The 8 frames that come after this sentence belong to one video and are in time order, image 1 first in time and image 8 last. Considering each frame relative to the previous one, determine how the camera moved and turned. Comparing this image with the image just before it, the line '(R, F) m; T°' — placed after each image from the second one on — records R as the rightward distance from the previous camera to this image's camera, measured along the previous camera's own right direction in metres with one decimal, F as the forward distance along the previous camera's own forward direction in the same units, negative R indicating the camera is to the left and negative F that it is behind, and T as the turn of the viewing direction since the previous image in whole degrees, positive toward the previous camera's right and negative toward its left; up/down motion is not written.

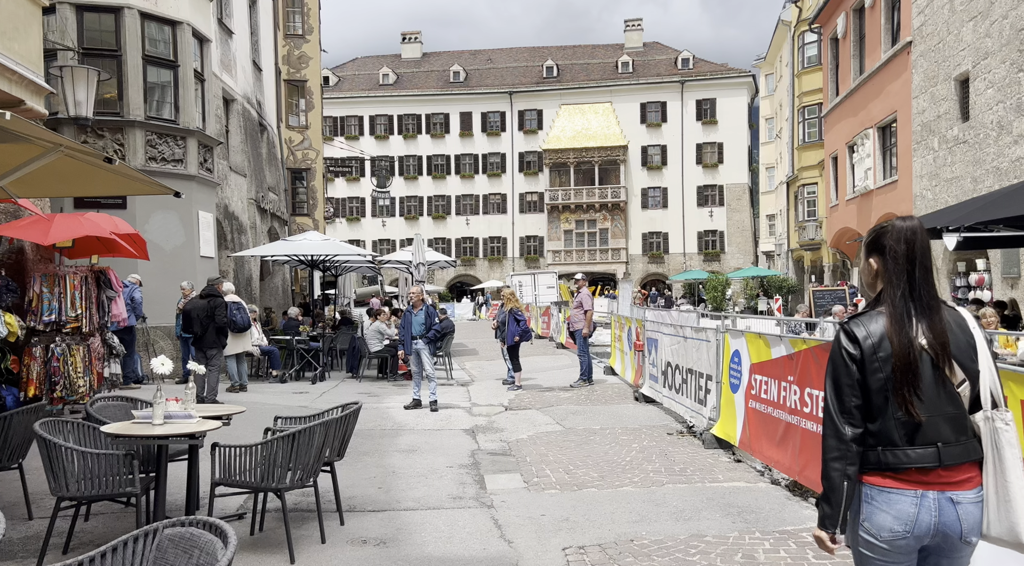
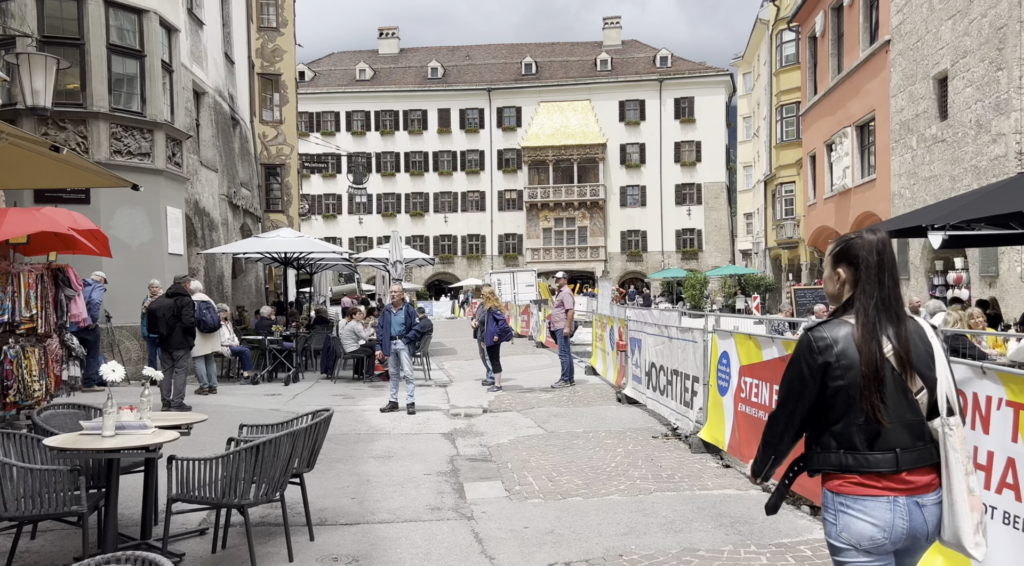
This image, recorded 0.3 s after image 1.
(0.0, +0.3) m; +2°
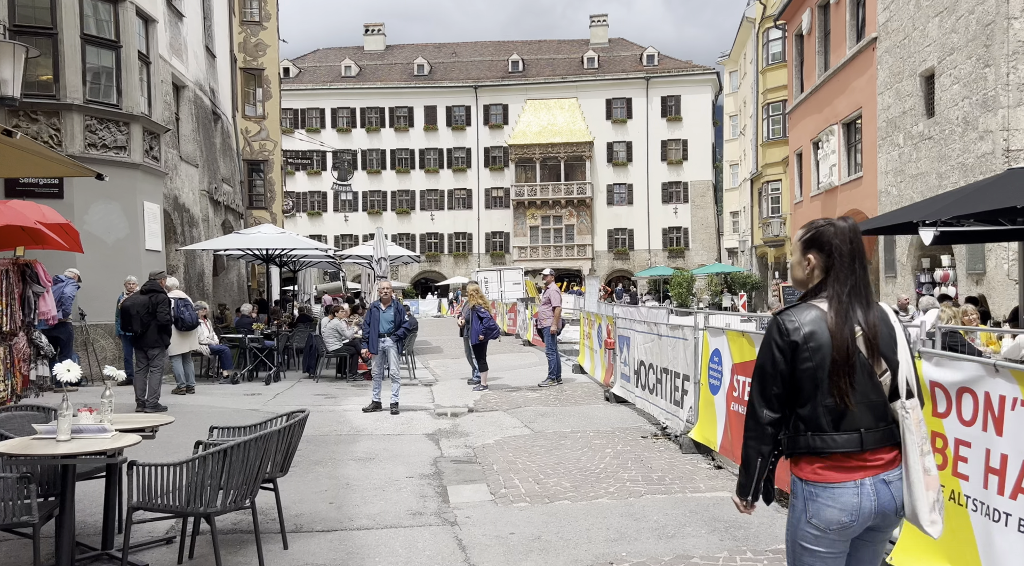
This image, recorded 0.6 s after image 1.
(0.0, +0.3) m; +1°
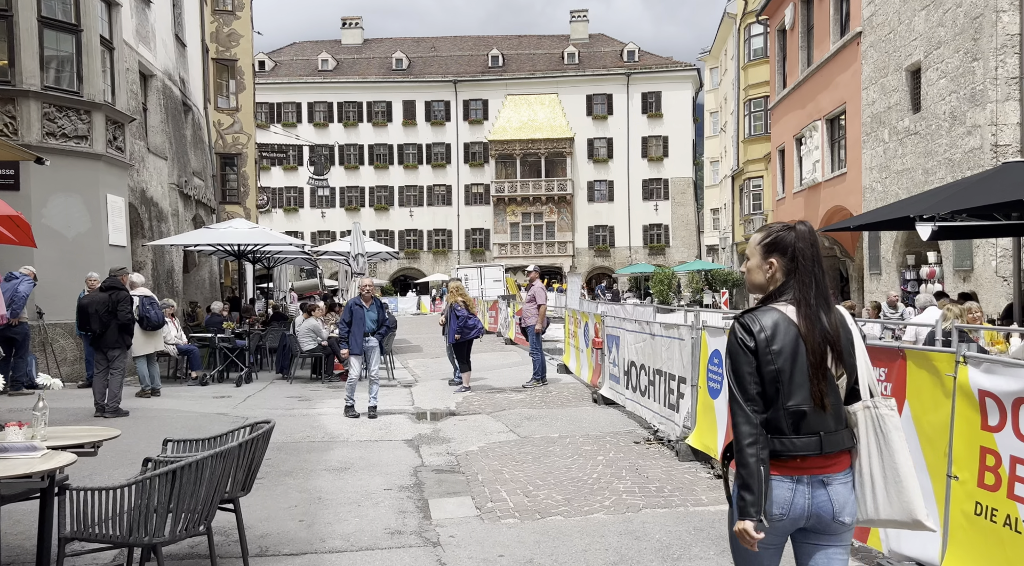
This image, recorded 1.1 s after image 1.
(-0.1, +0.5) m; +1°
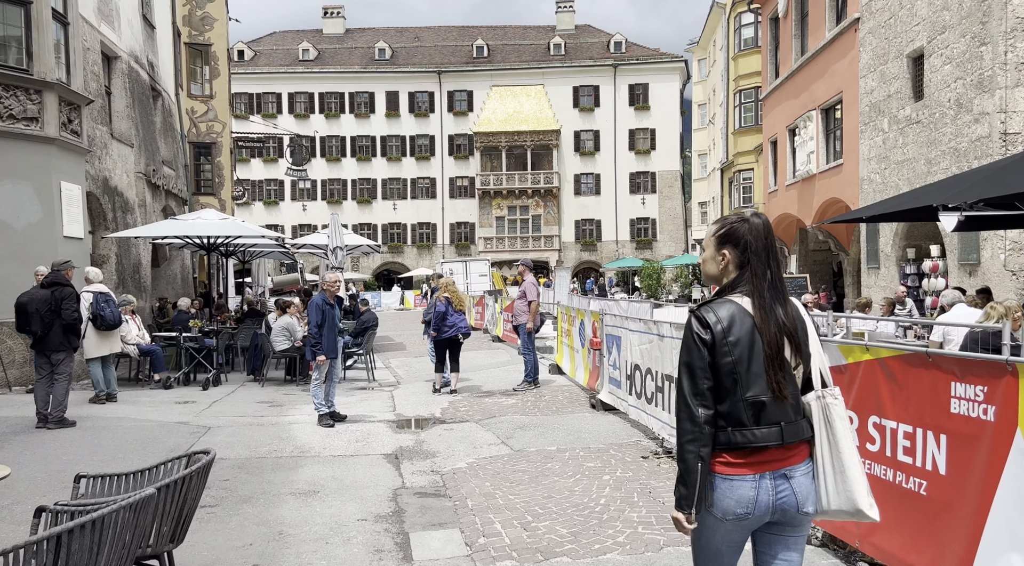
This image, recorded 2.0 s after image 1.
(-0.1, +0.9) m; +1°
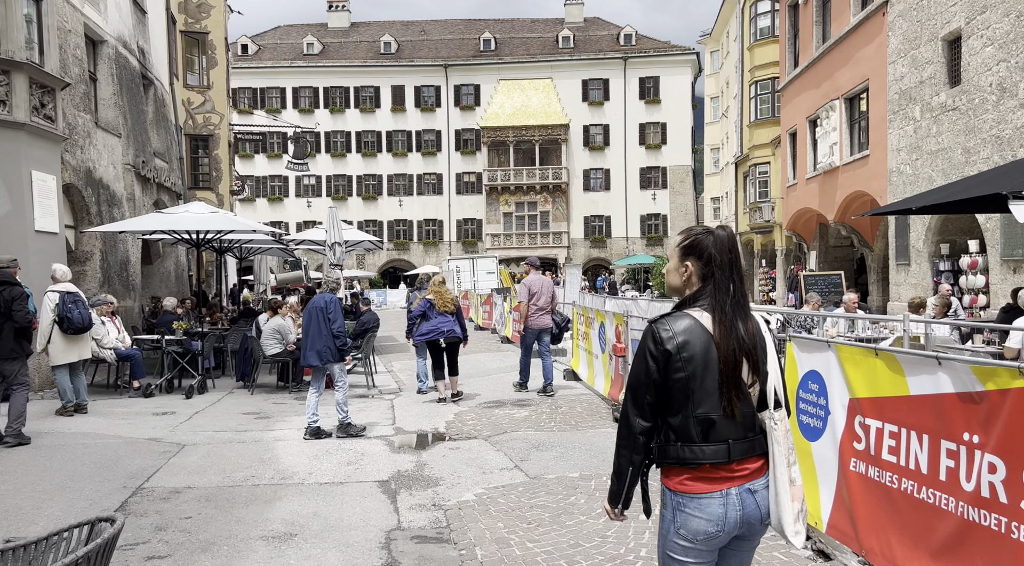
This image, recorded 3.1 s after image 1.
(-0.1, +1.1) m; 0°
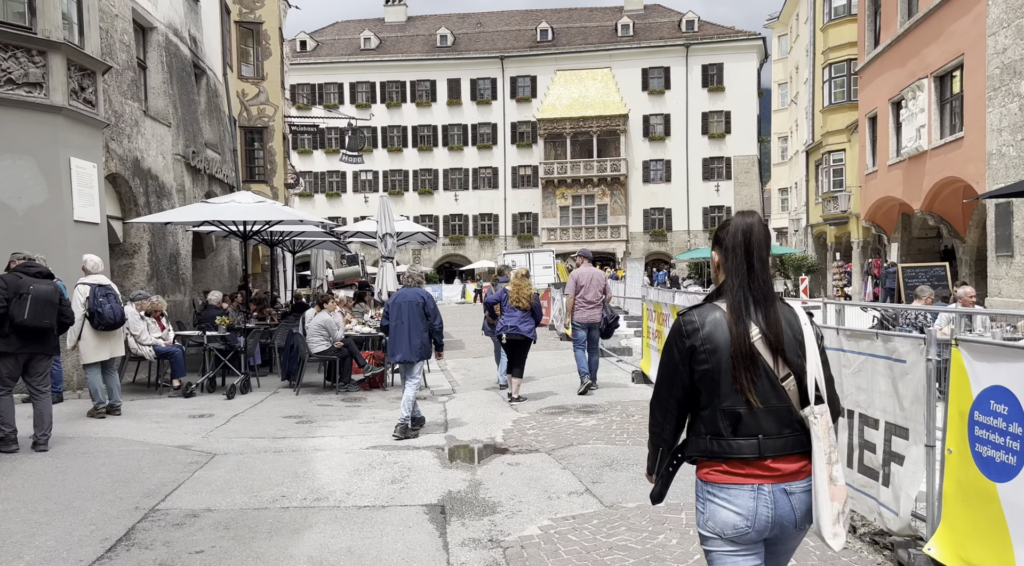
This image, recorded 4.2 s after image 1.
(-0.1, +1.0) m; -4°
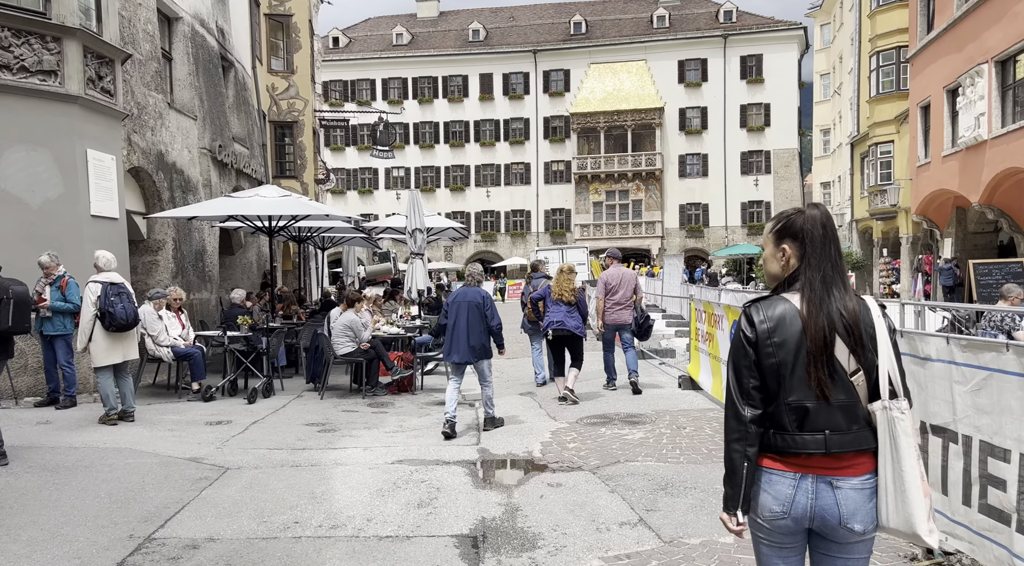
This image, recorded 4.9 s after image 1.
(-0.1, +0.7) m; -2°
